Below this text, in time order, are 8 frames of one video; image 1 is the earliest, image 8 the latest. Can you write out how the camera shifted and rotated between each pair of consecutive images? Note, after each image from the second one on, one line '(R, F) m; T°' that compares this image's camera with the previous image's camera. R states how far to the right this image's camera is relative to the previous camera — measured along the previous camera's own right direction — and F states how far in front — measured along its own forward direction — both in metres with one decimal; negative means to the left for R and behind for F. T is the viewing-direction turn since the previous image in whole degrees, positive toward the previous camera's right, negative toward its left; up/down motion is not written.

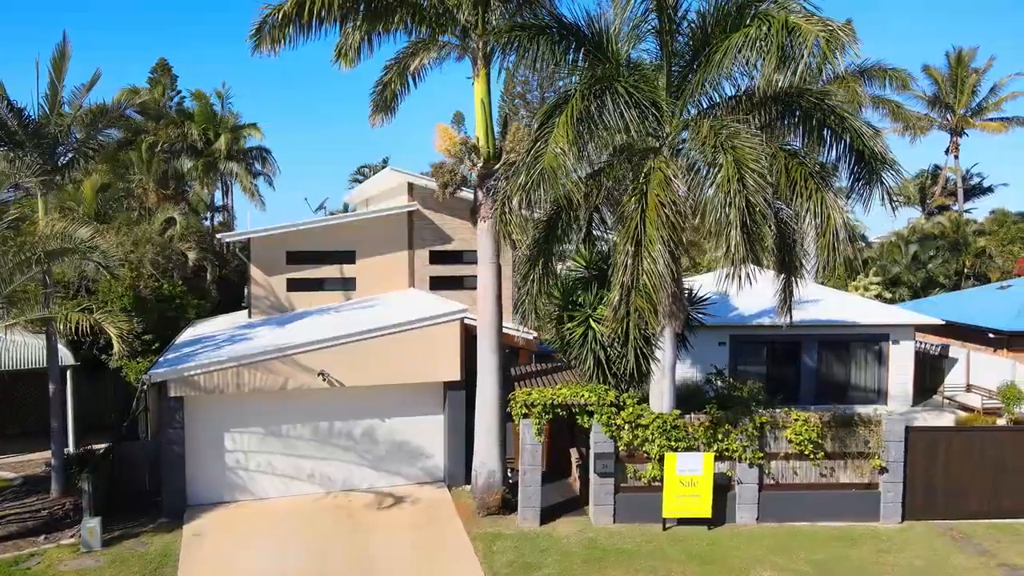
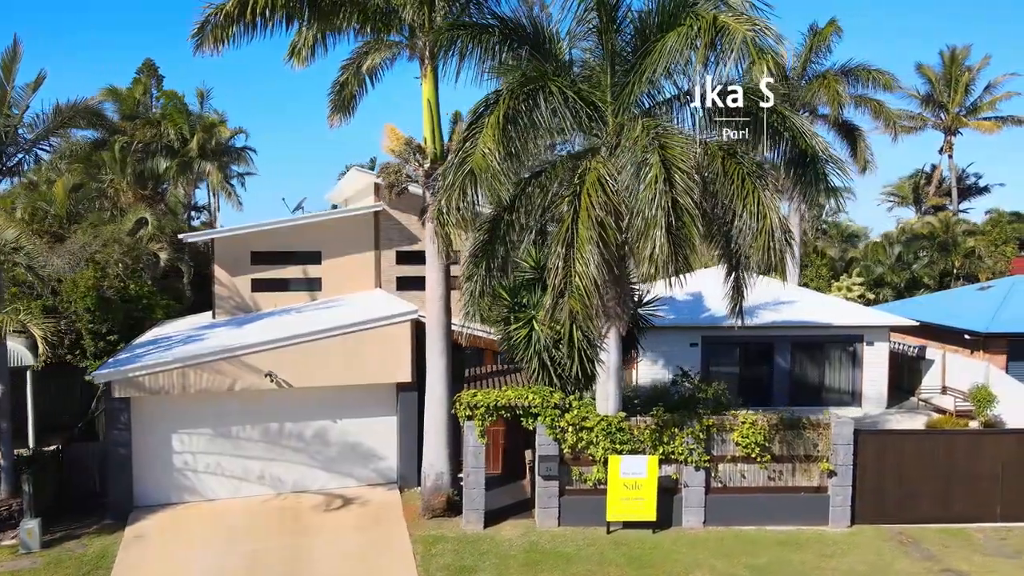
(+1.0, +0.1) m; -1°
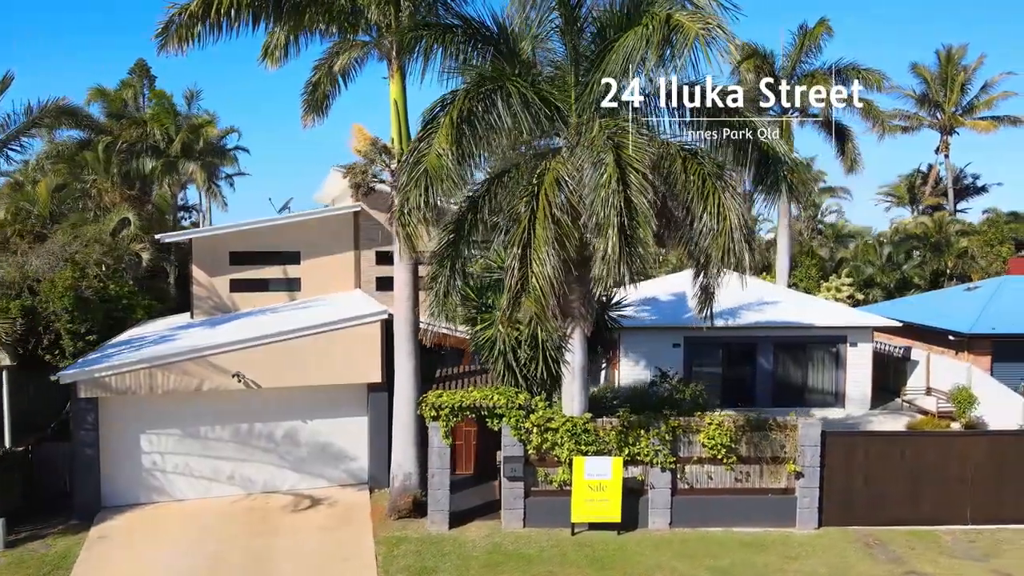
(+0.6, 0.0) m; 0°
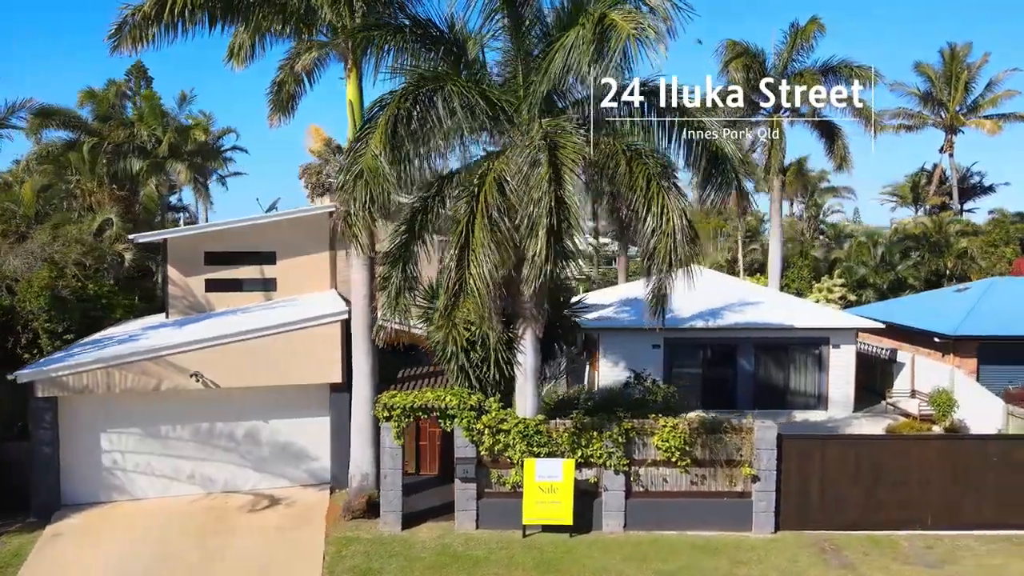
(+1.0, +0.1) m; -1°
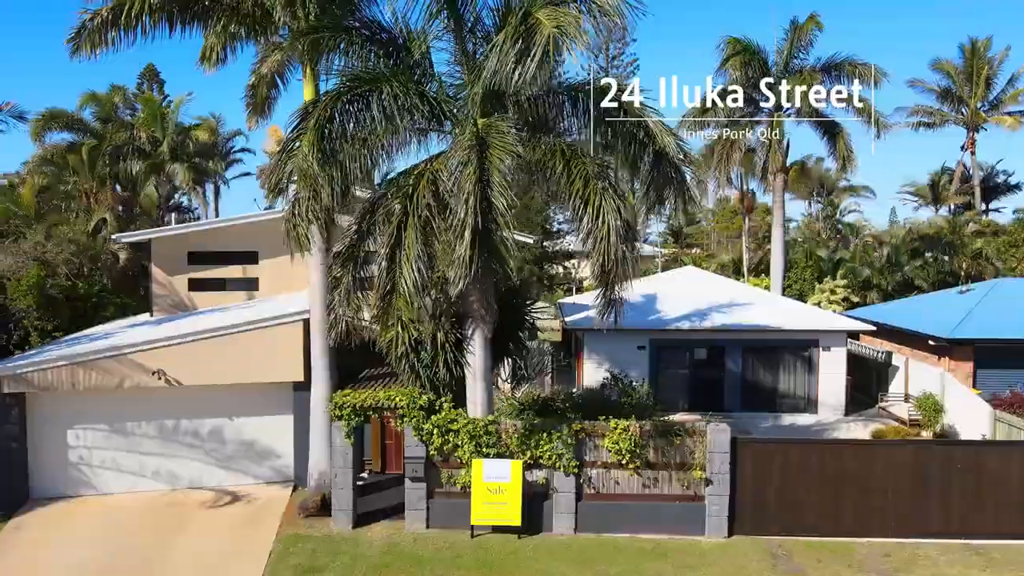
(+1.3, +0.1) m; -2°
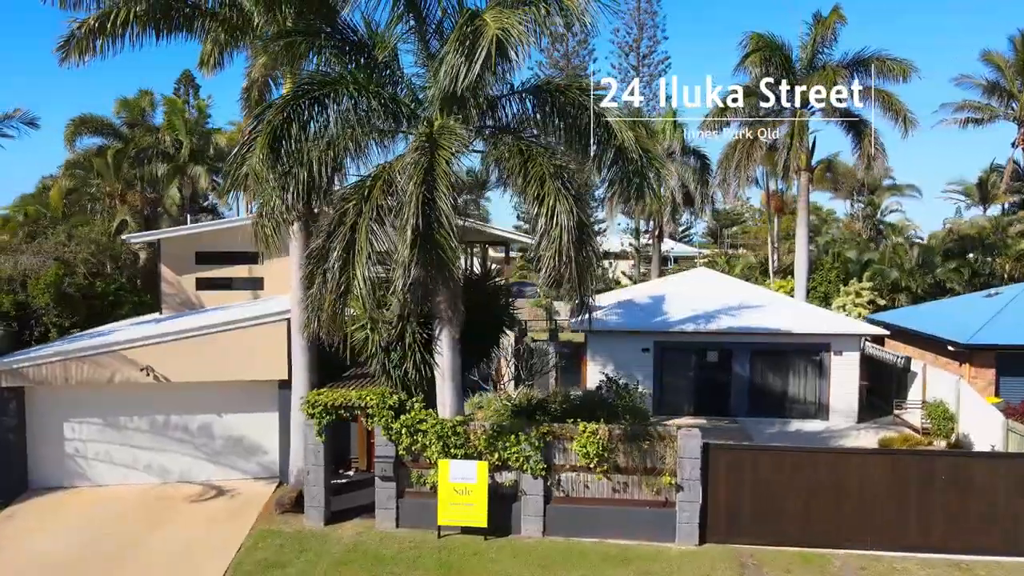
(+1.3, +0.1) m; -4°
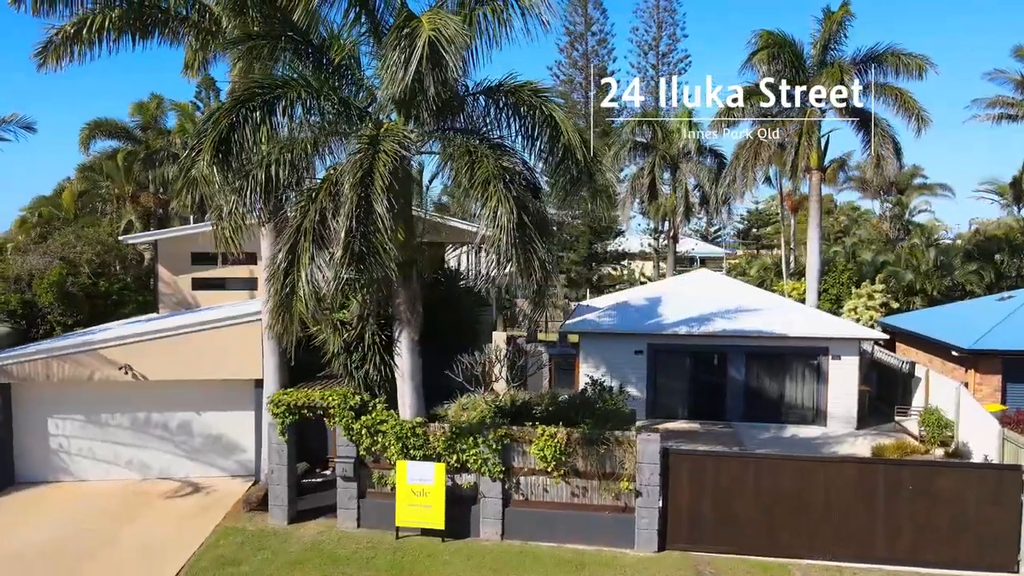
(+1.2, +0.1) m; -3°
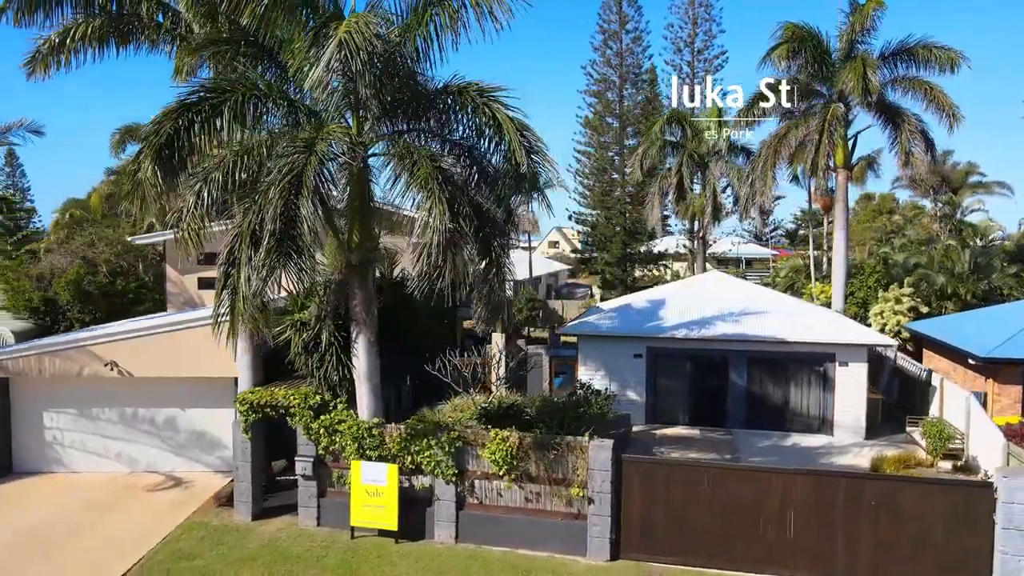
(+1.6, +0.2) m; -5°
